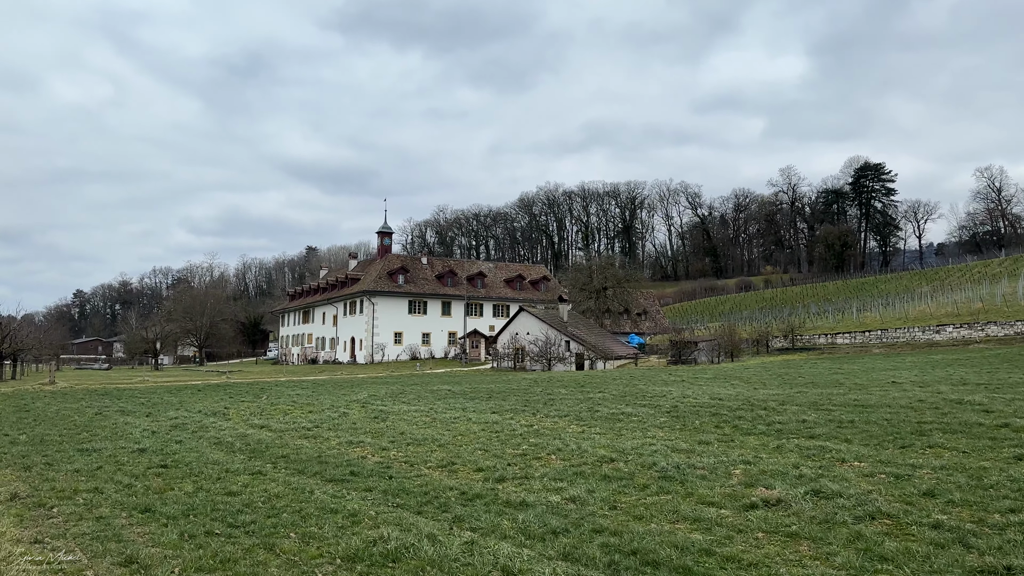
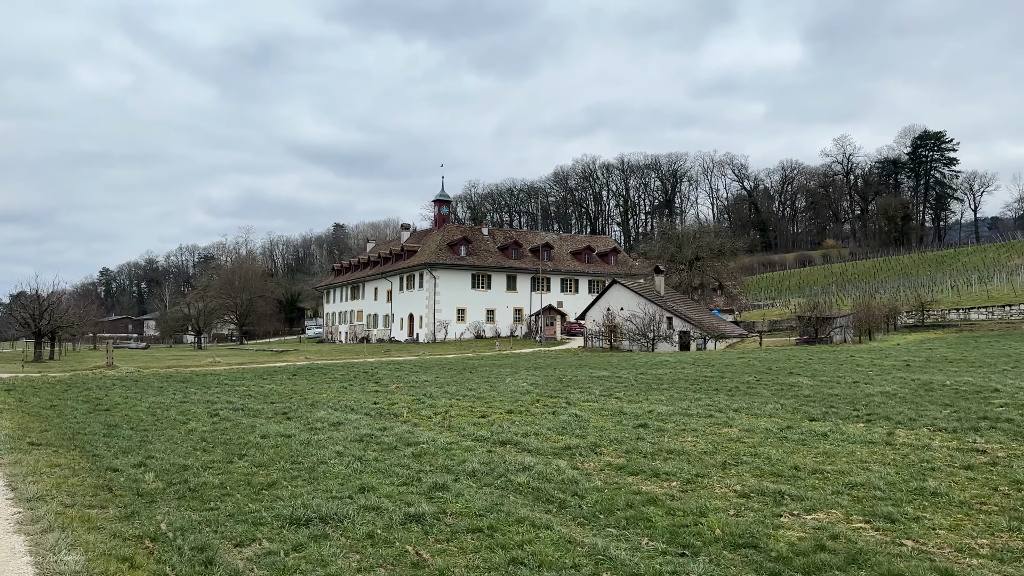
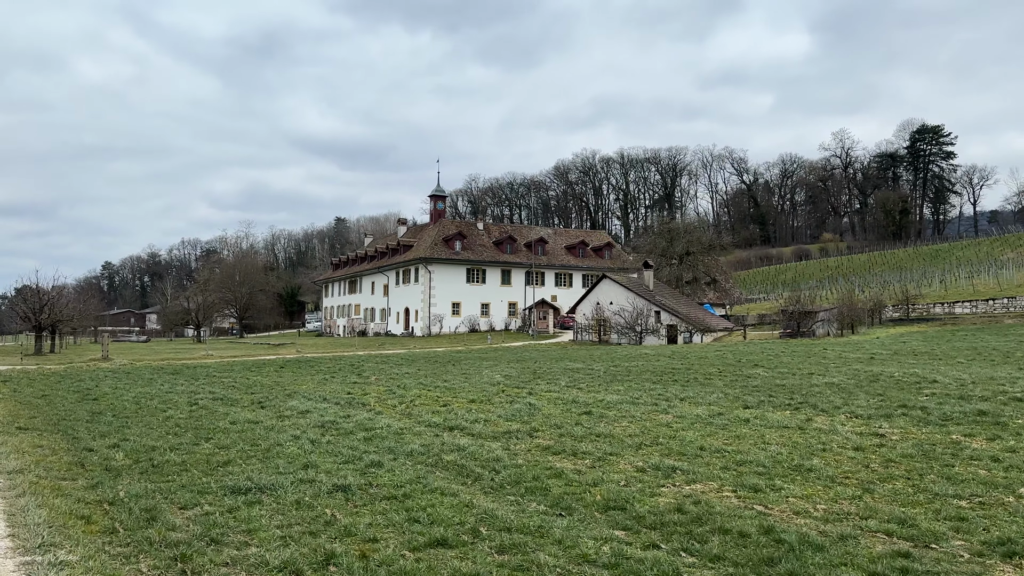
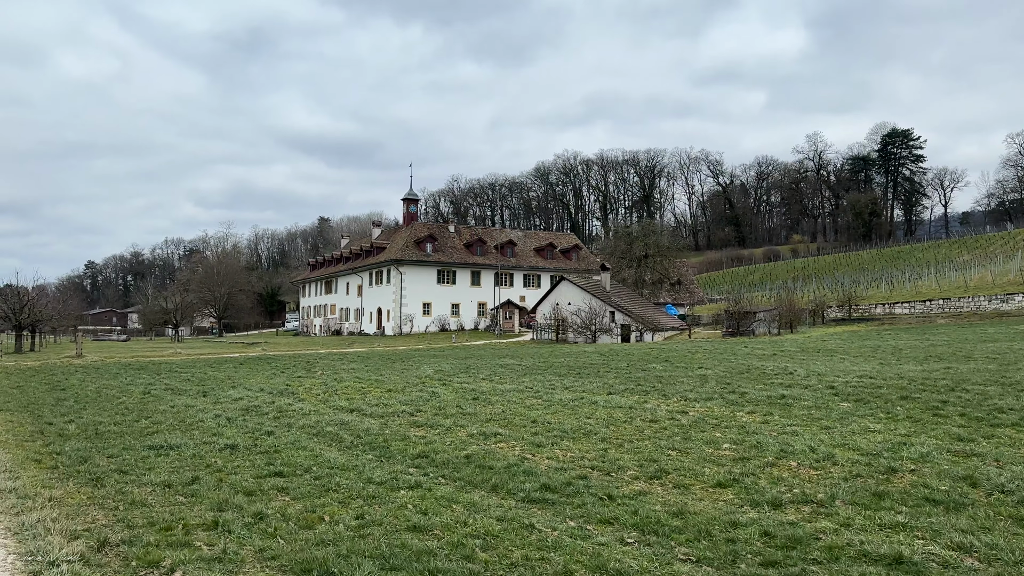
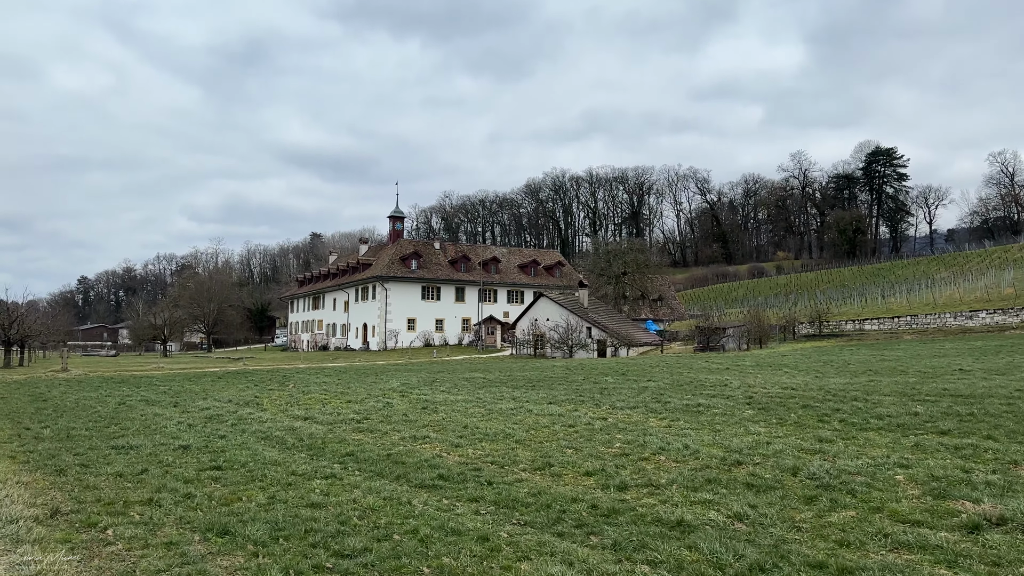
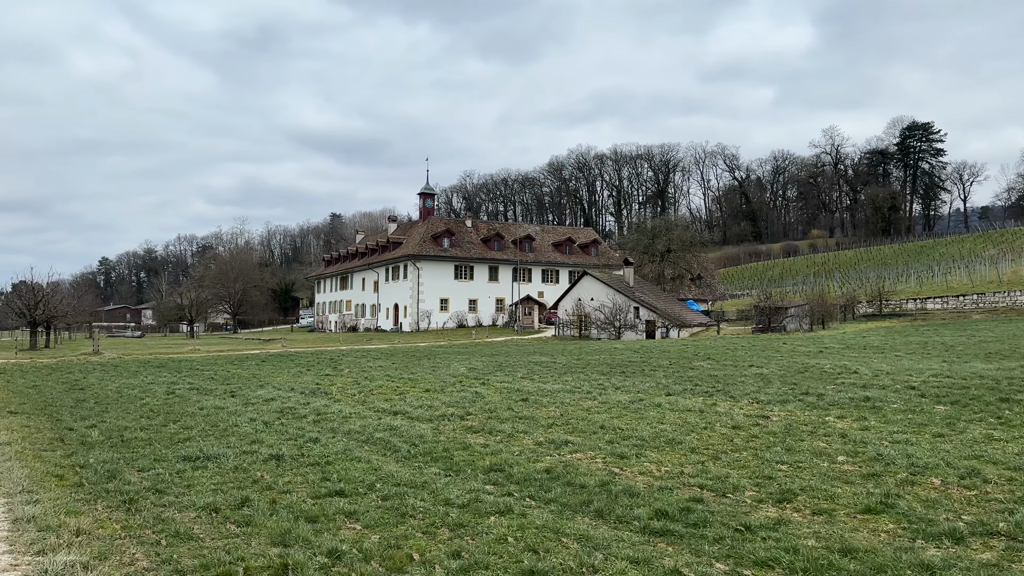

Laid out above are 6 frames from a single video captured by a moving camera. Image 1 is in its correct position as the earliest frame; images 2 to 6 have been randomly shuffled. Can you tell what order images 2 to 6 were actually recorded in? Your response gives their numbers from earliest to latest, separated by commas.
5, 4, 6, 3, 2
